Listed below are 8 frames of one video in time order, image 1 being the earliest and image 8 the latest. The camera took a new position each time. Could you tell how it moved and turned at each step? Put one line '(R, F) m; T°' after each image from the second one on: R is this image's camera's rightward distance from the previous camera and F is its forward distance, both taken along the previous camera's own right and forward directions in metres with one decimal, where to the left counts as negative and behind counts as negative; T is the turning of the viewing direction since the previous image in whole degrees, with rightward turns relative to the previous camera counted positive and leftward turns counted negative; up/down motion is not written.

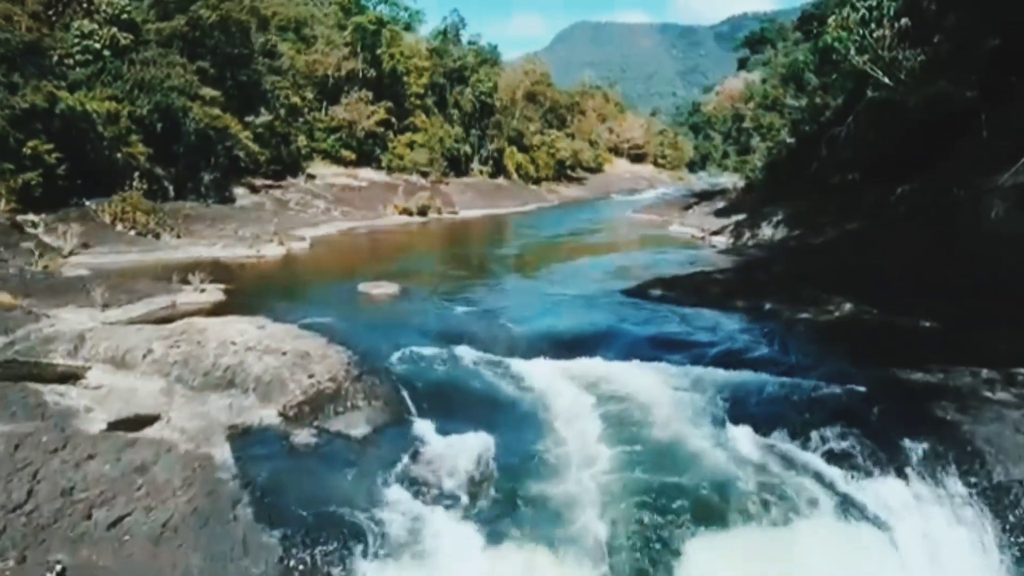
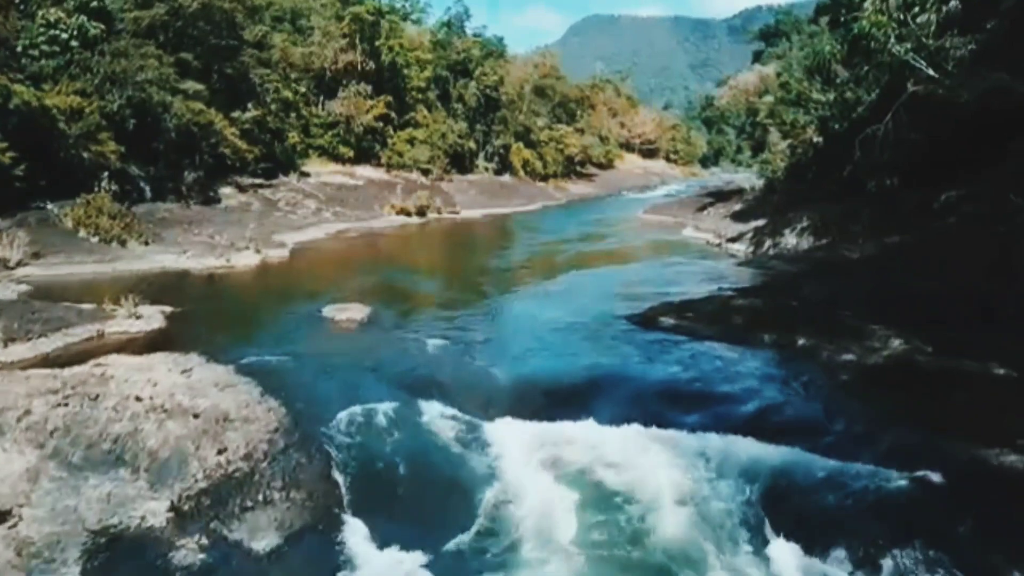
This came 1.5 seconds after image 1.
(+0.5, +2.8) m; -1°
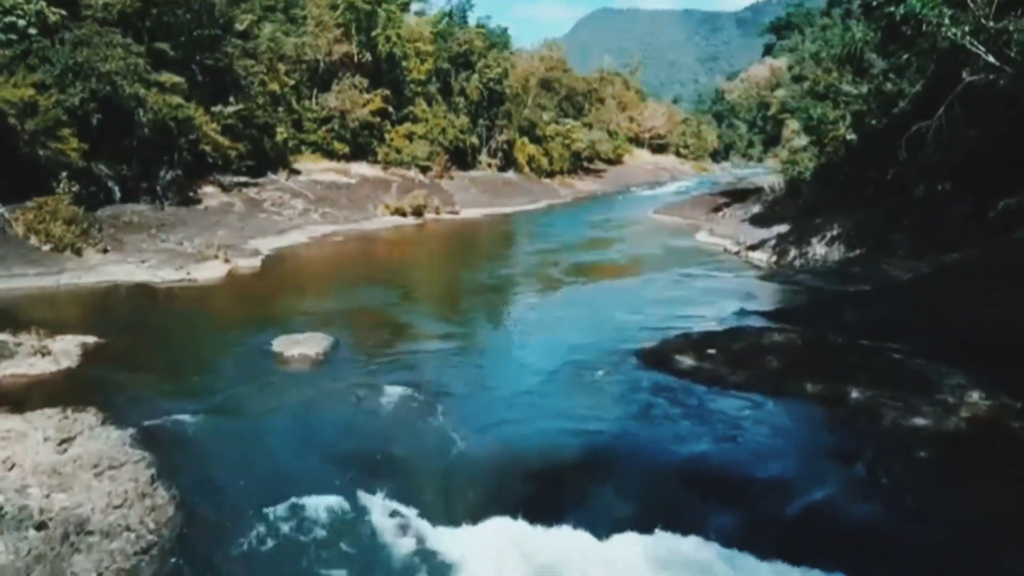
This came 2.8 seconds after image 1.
(+0.4, +2.9) m; -1°
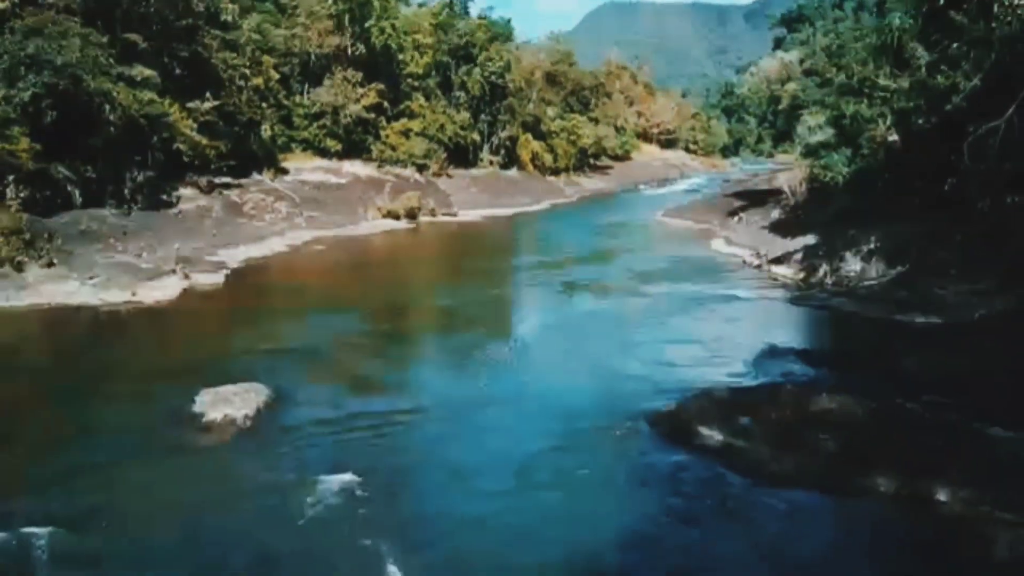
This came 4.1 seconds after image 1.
(+0.4, +2.9) m; 0°
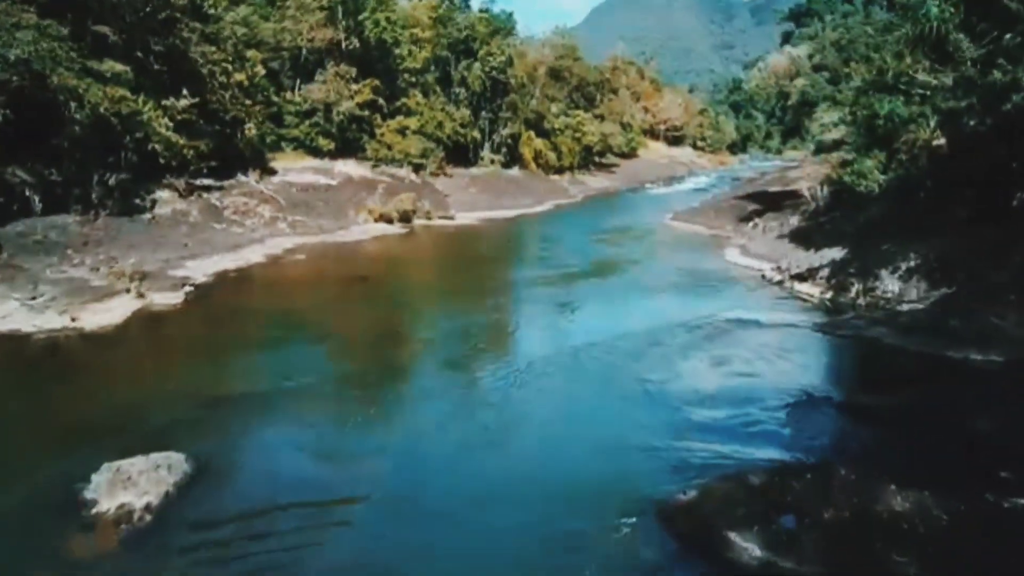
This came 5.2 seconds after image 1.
(+0.3, +2.5) m; 0°
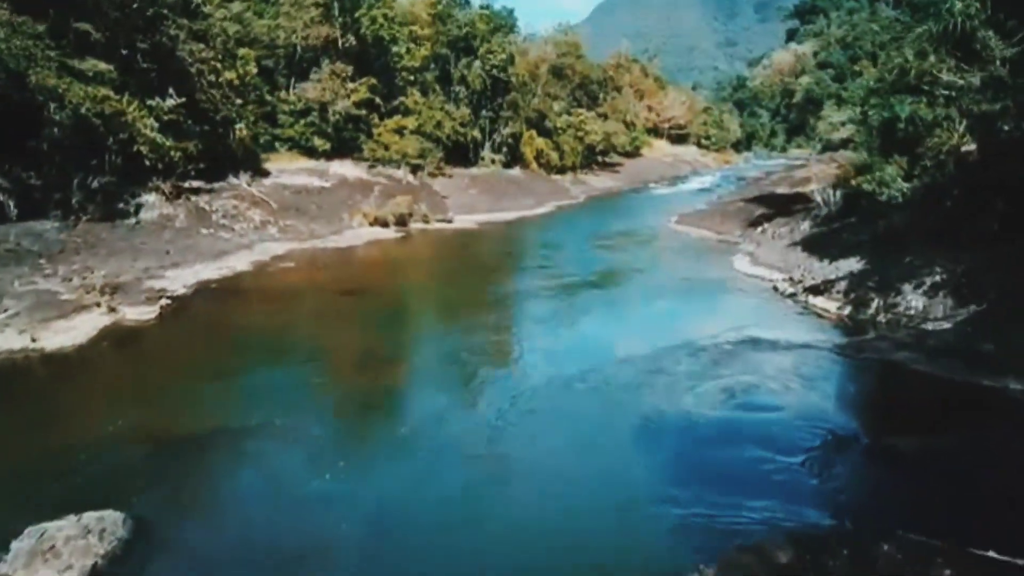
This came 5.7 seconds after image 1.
(+0.2, +1.3) m; 0°
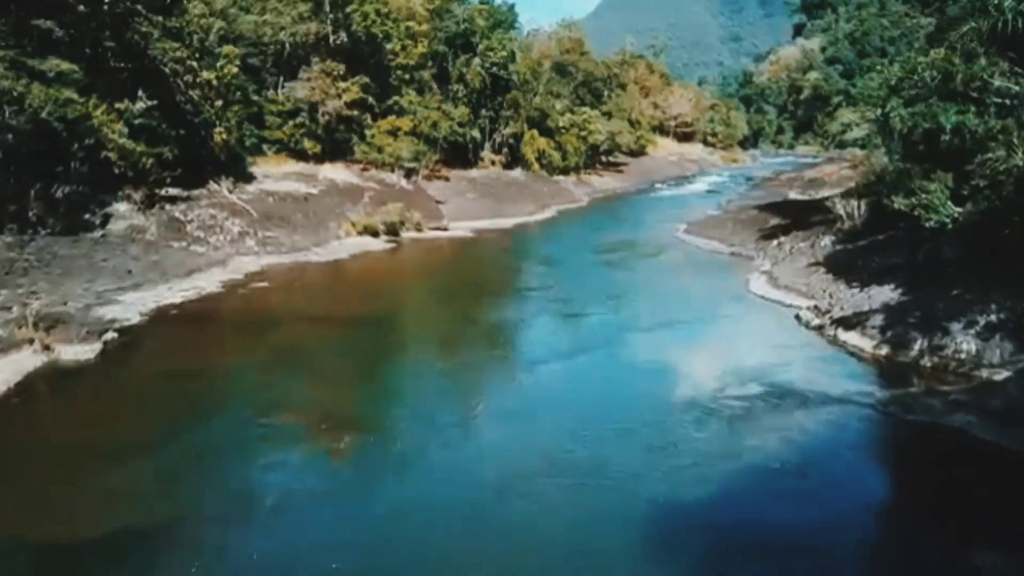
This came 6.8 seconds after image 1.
(+0.3, +2.4) m; 0°
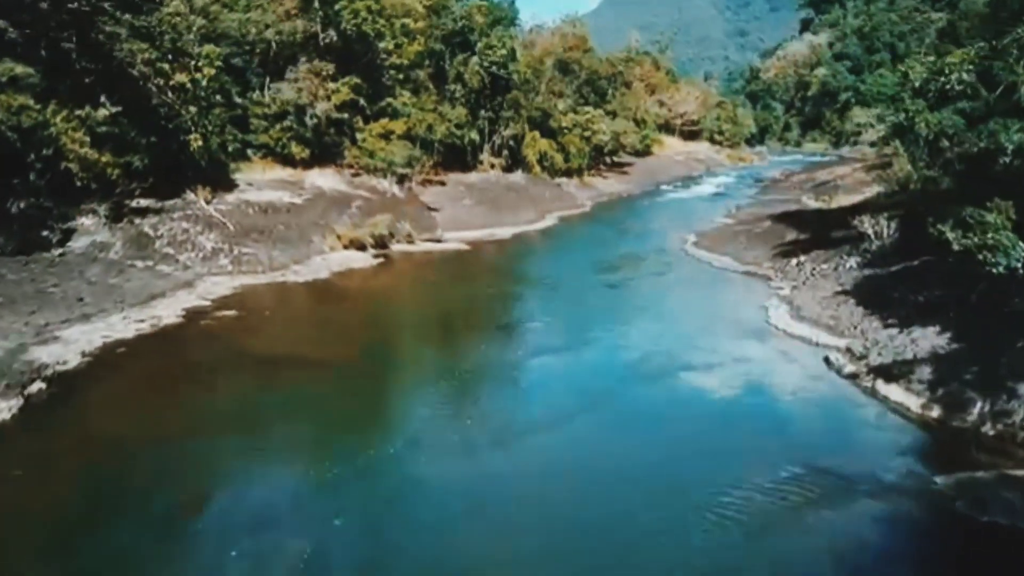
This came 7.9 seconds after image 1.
(+0.3, +2.5) m; 0°
